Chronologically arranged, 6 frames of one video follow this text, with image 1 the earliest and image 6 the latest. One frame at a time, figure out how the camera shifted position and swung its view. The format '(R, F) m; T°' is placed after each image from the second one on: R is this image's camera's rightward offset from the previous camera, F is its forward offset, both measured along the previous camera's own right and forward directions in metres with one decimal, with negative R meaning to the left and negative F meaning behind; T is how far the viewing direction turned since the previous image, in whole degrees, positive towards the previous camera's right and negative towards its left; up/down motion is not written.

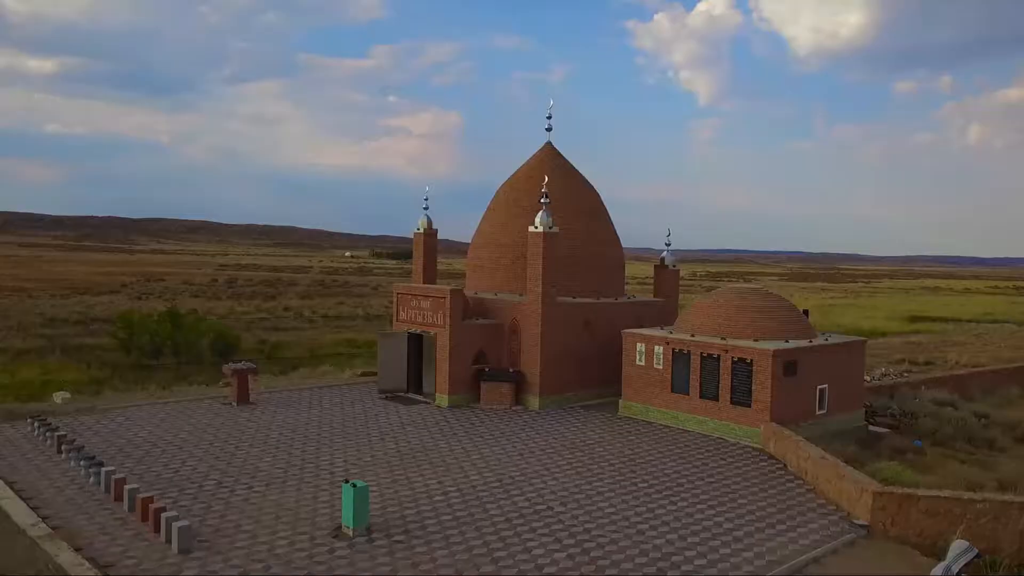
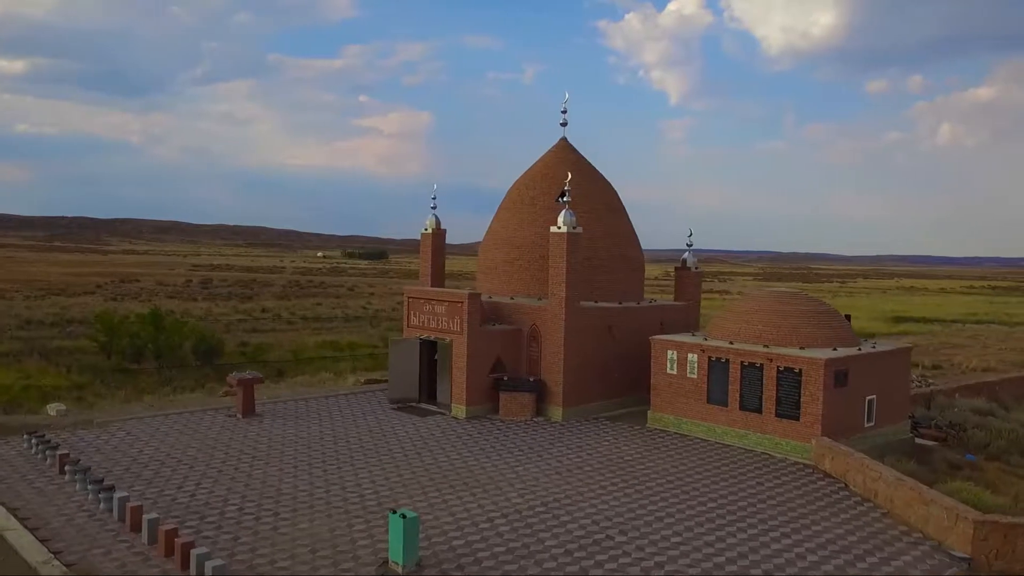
(-0.4, +0.5) m; +1°
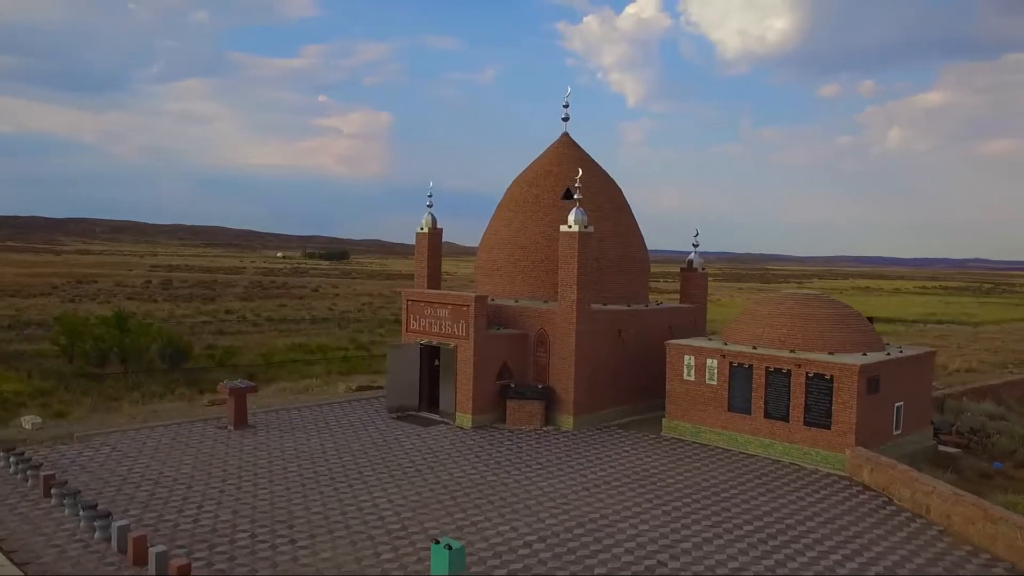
(-0.4, +0.4) m; +2°
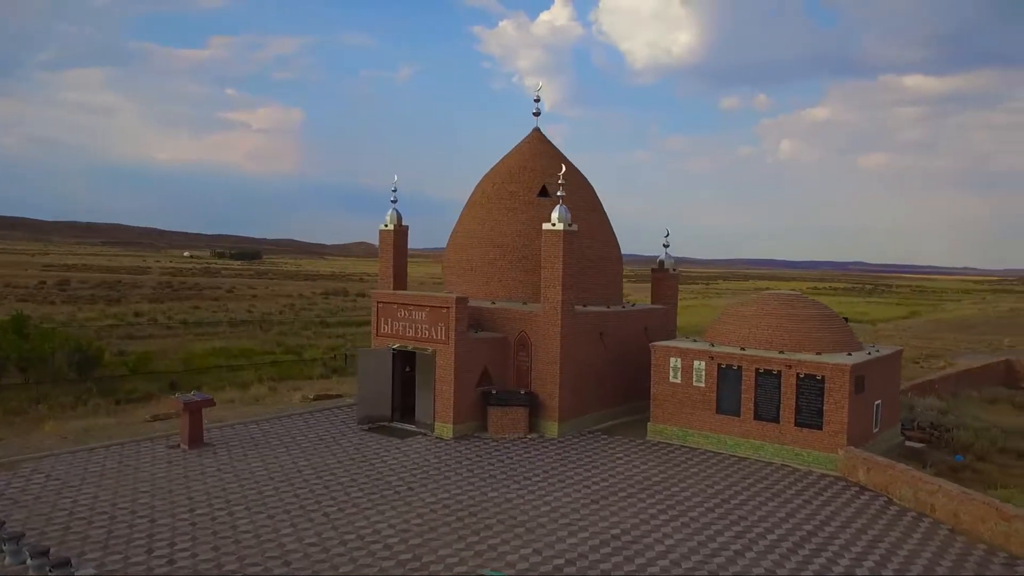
(-0.5, +0.3) m; +6°
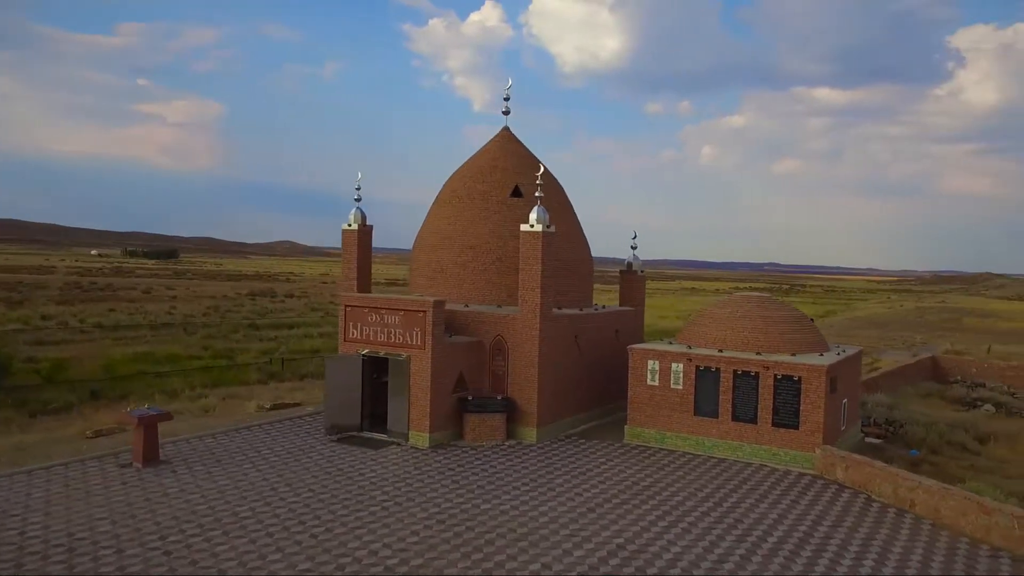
(-0.4, +0.2) m; +6°
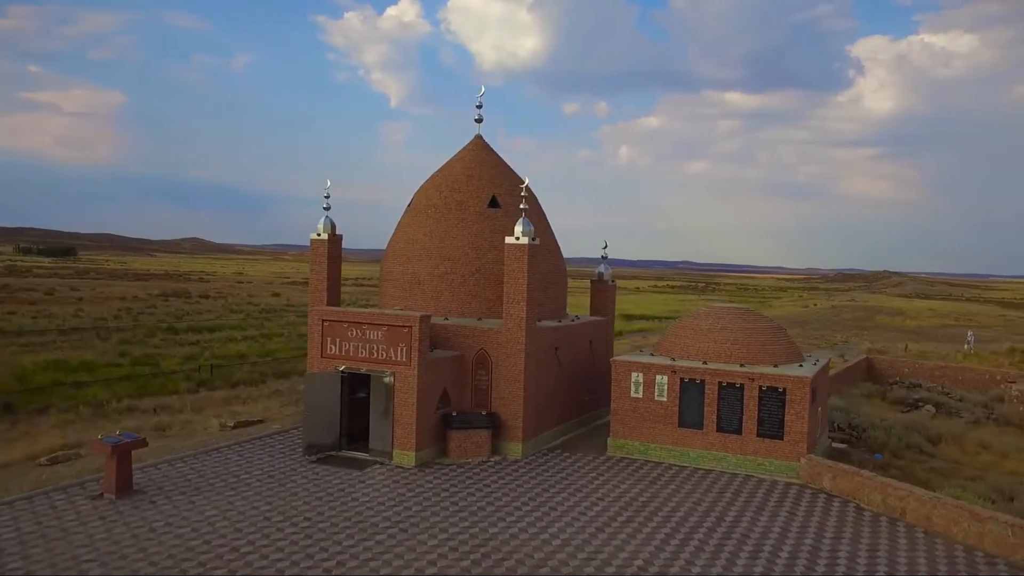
(-0.5, +0.2) m; +6°
